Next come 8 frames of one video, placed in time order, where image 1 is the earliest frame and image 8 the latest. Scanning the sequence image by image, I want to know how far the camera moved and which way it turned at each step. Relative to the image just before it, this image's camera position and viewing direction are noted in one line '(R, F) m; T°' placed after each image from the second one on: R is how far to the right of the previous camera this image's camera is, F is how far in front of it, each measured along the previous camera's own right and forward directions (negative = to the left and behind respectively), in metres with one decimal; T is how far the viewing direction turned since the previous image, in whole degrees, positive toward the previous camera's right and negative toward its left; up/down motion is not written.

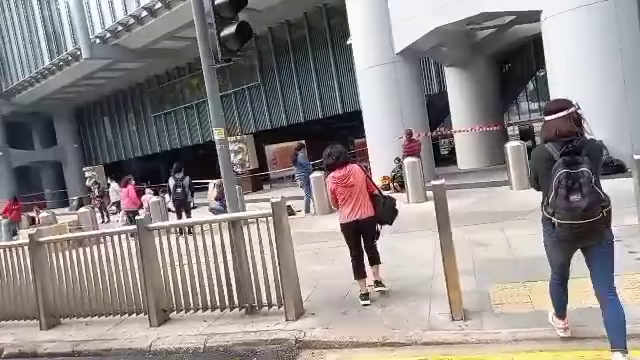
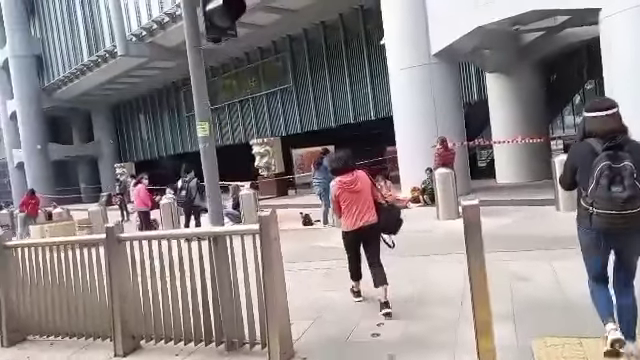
(+0.3, +1.1) m; -4°
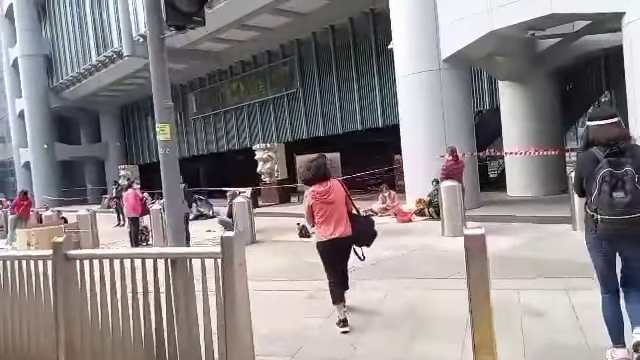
(+0.3, +0.7) m; -1°
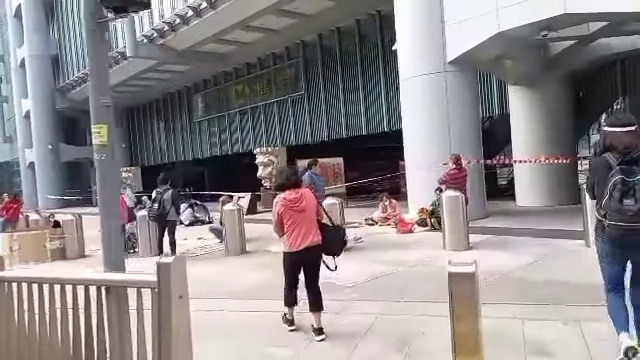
(+0.3, +0.7) m; -1°
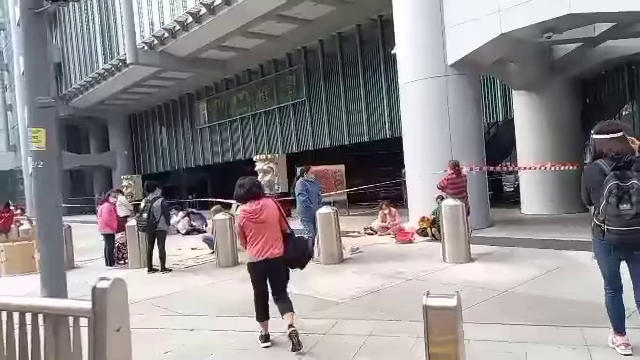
(+0.2, +0.4) m; -1°
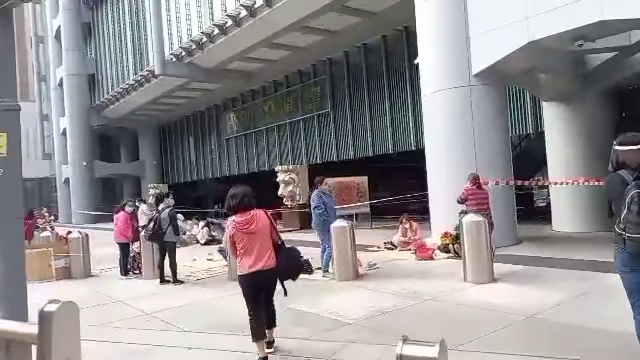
(+0.3, +0.3) m; -3°
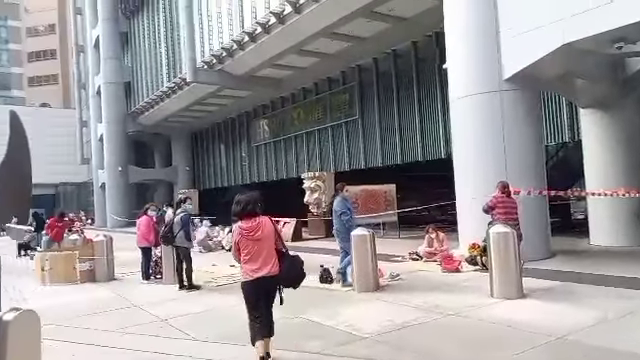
(+0.2, +0.3) m; -4°
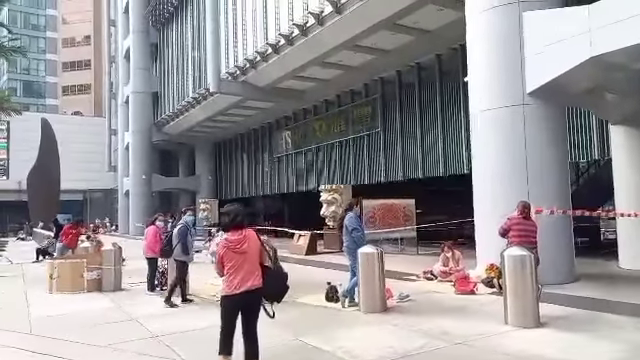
(+0.3, +0.4) m; -3°
